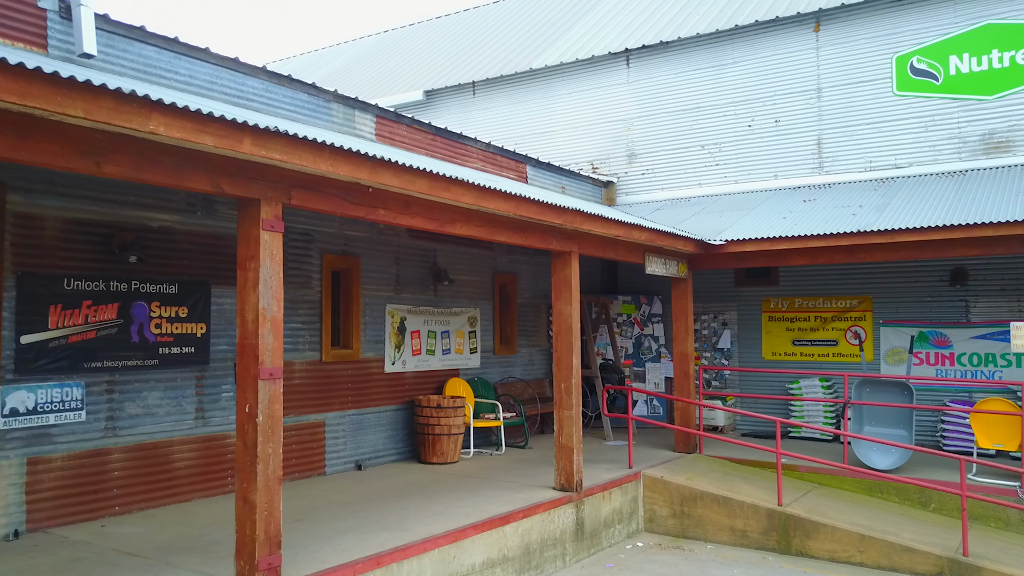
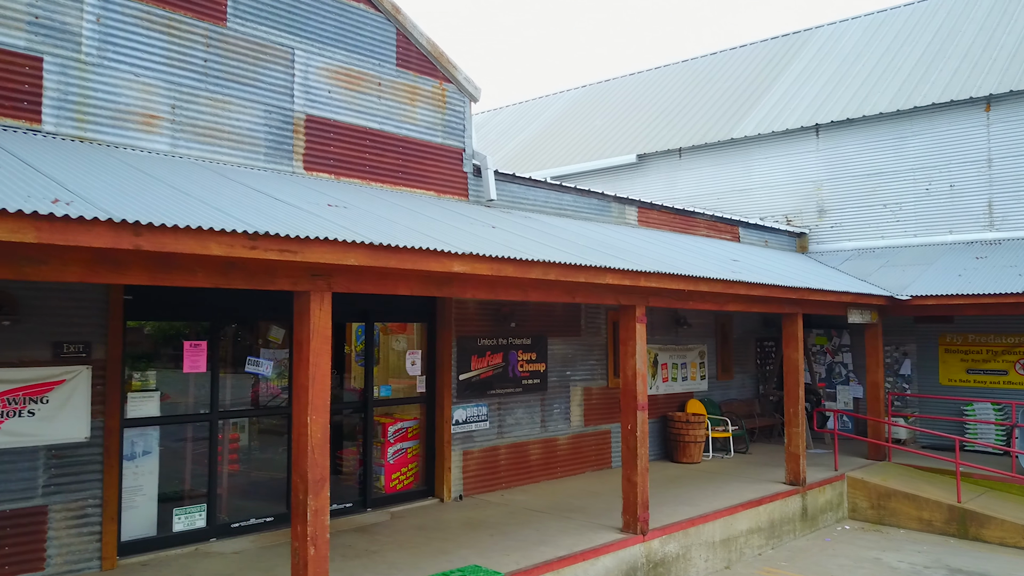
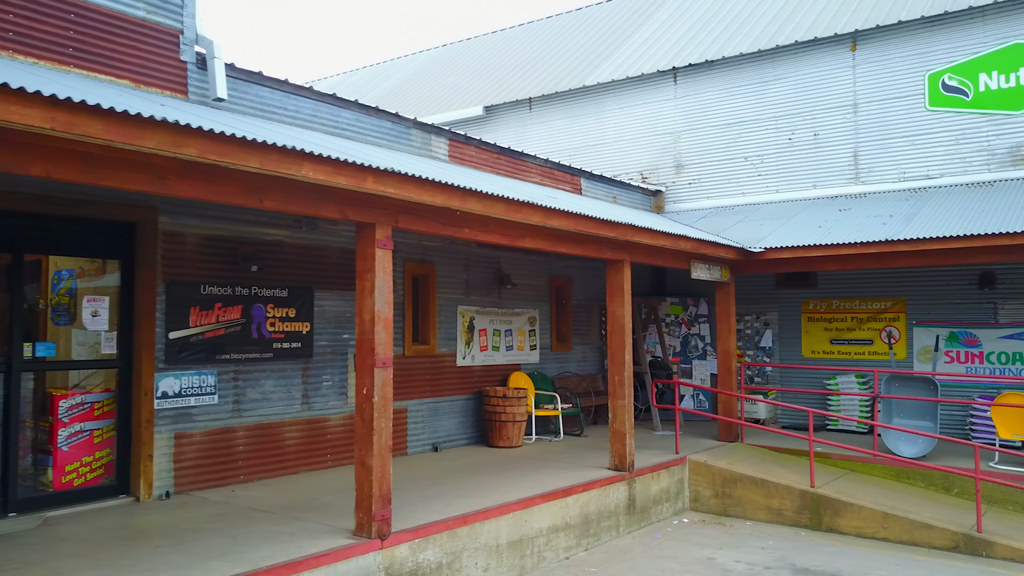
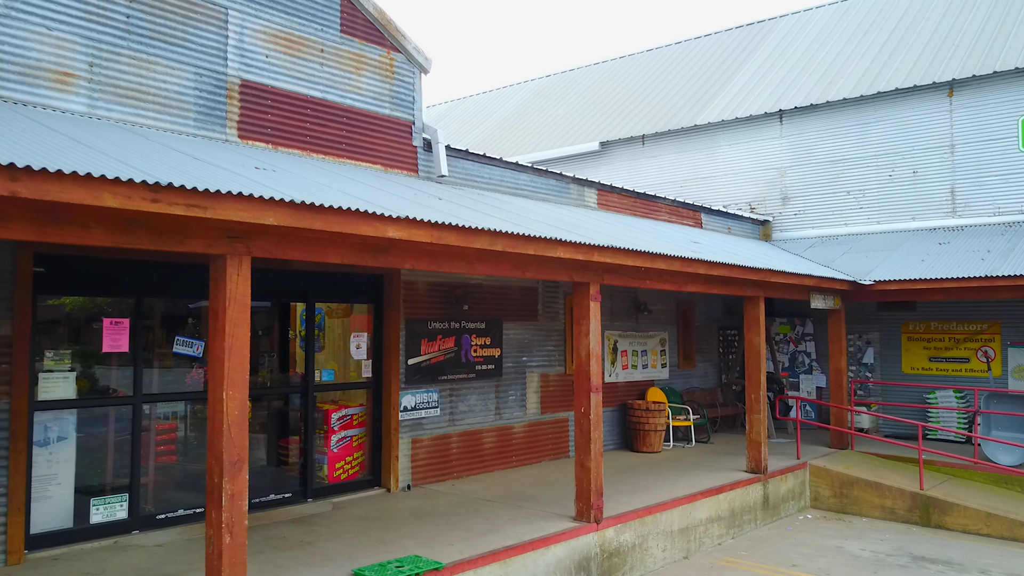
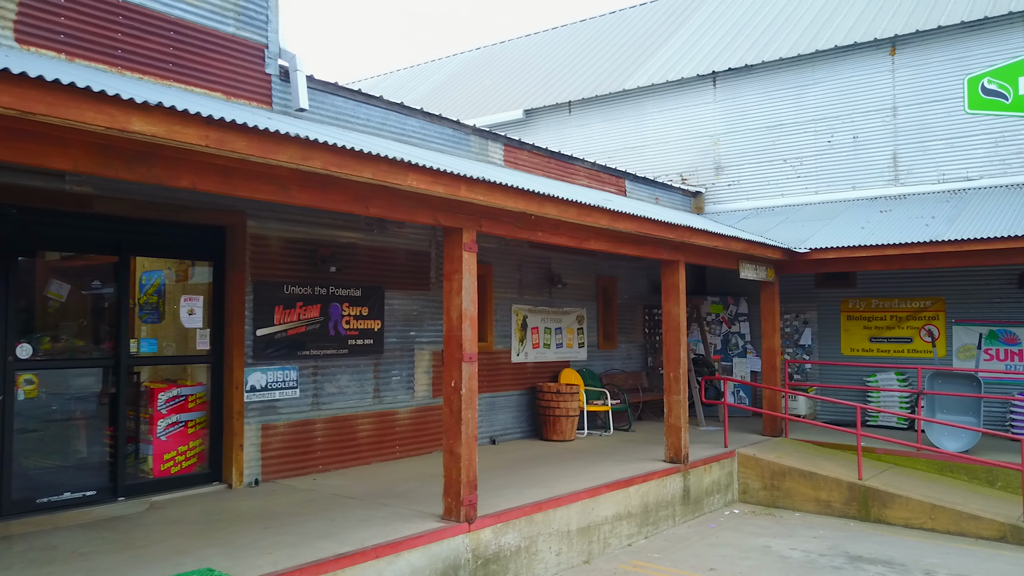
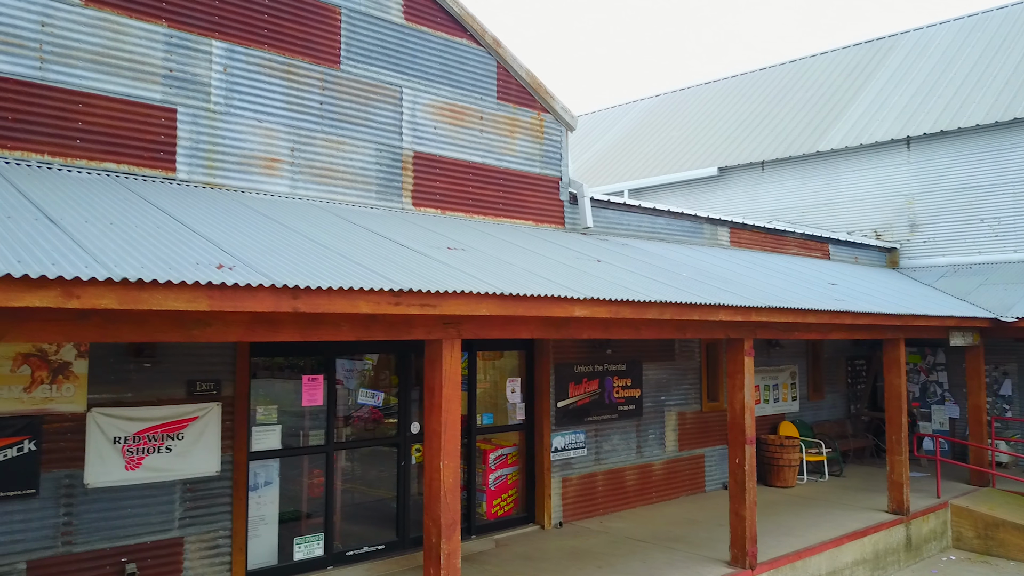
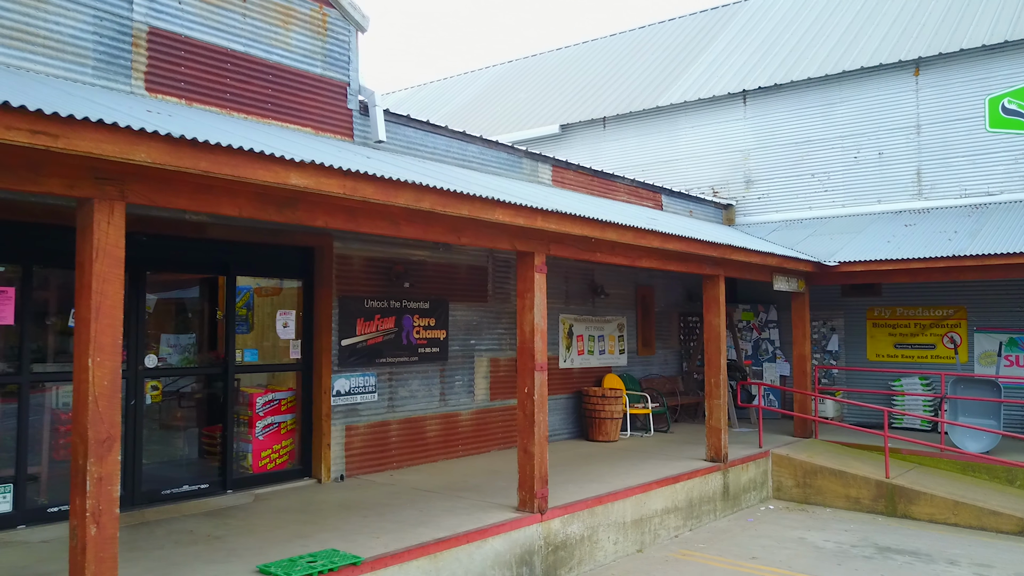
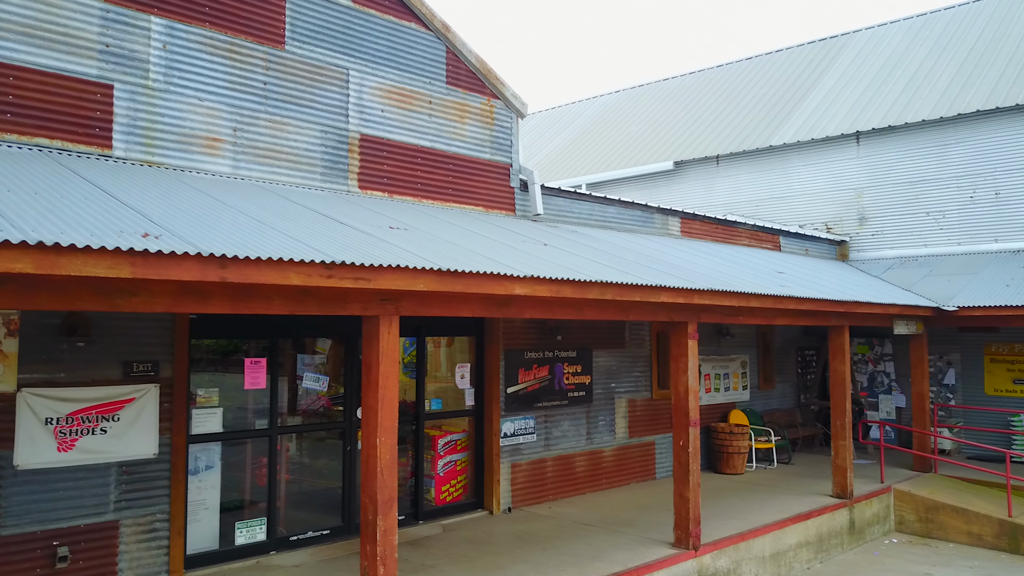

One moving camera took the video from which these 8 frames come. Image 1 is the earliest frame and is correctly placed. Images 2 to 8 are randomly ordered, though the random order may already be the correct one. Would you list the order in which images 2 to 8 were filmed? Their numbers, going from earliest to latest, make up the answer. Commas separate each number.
3, 5, 7, 4, 2, 8, 6
